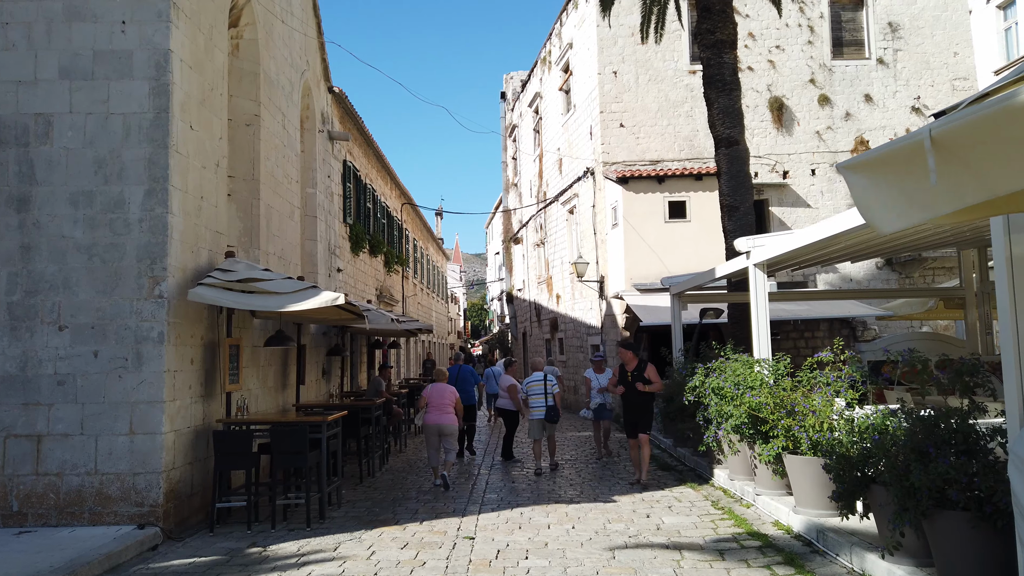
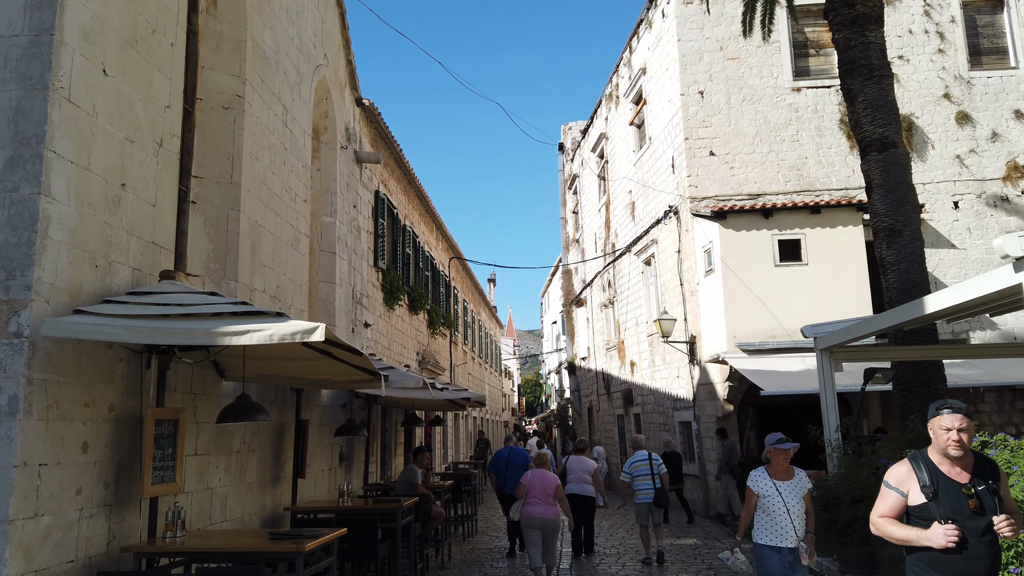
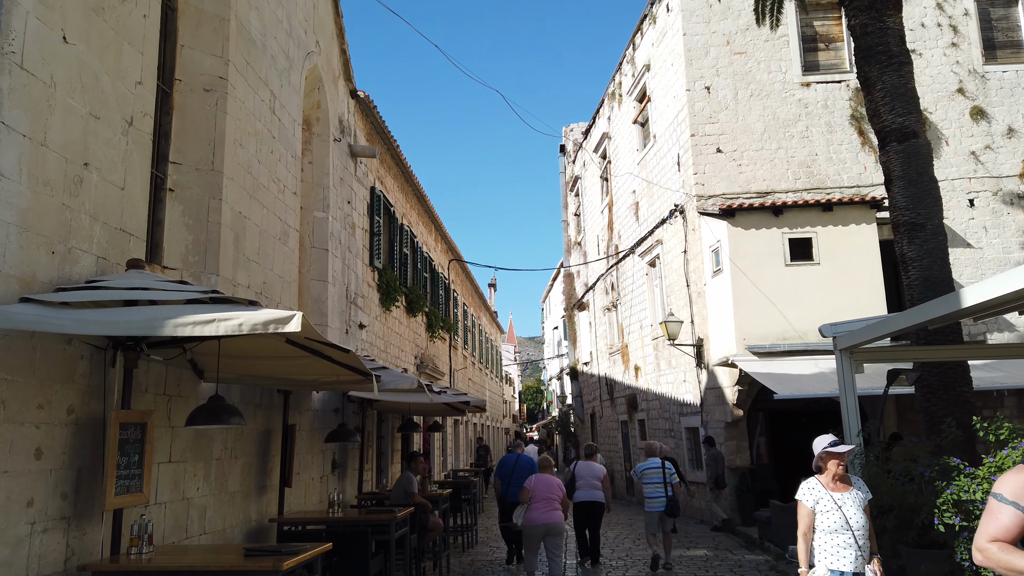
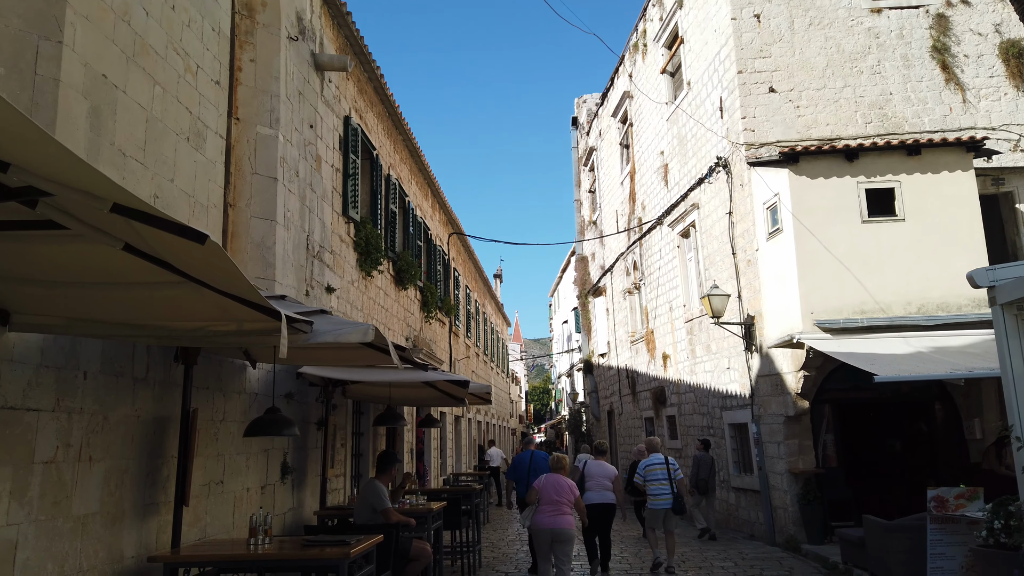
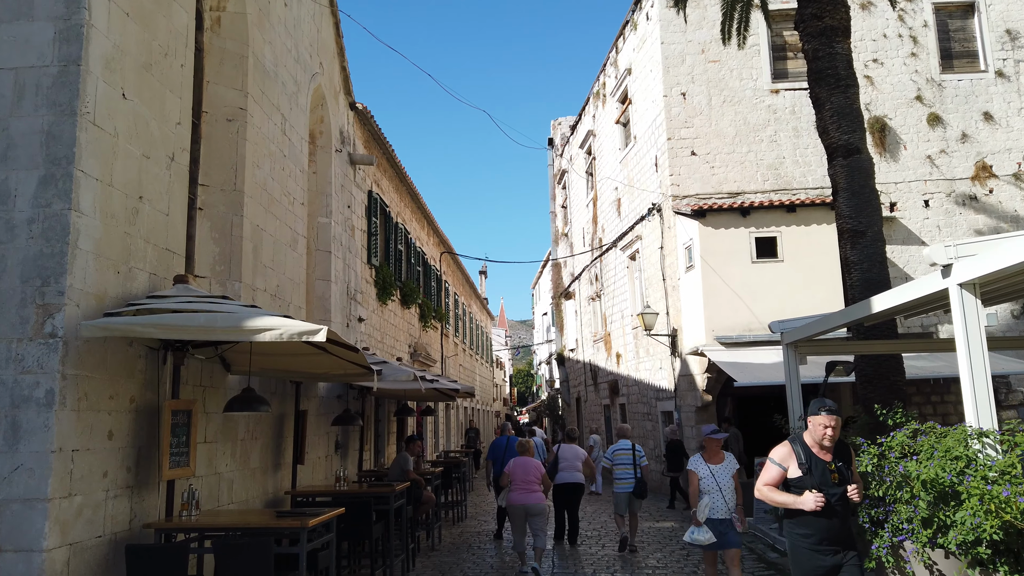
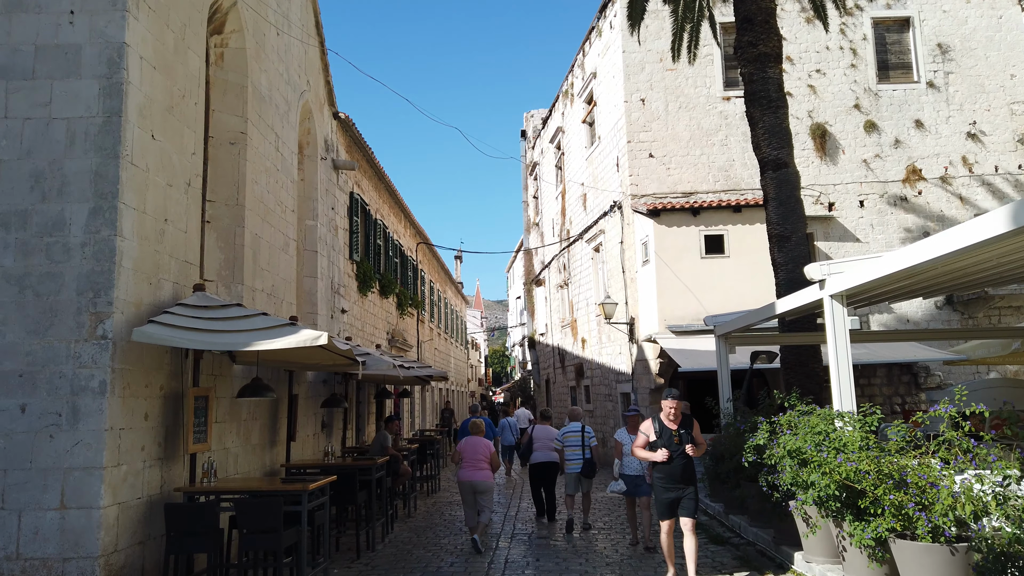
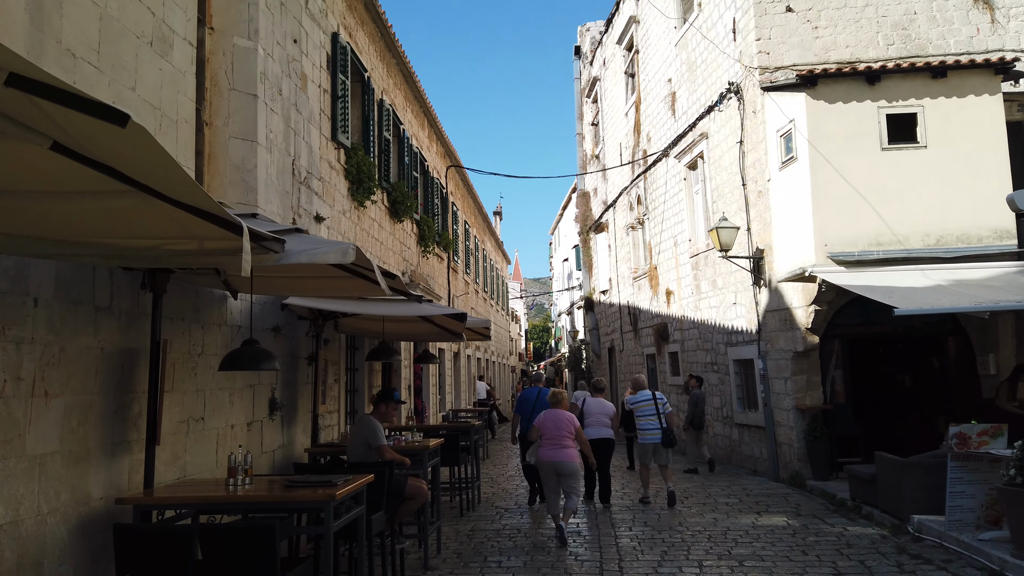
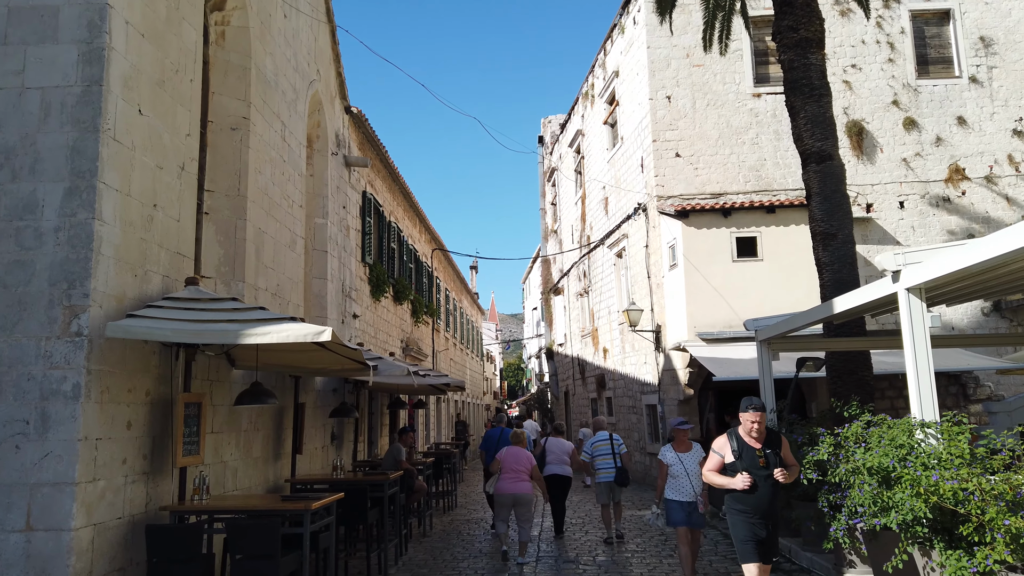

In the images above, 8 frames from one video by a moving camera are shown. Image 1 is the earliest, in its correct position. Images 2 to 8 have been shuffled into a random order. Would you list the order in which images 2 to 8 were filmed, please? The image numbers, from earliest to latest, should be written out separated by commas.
6, 8, 5, 2, 3, 4, 7
